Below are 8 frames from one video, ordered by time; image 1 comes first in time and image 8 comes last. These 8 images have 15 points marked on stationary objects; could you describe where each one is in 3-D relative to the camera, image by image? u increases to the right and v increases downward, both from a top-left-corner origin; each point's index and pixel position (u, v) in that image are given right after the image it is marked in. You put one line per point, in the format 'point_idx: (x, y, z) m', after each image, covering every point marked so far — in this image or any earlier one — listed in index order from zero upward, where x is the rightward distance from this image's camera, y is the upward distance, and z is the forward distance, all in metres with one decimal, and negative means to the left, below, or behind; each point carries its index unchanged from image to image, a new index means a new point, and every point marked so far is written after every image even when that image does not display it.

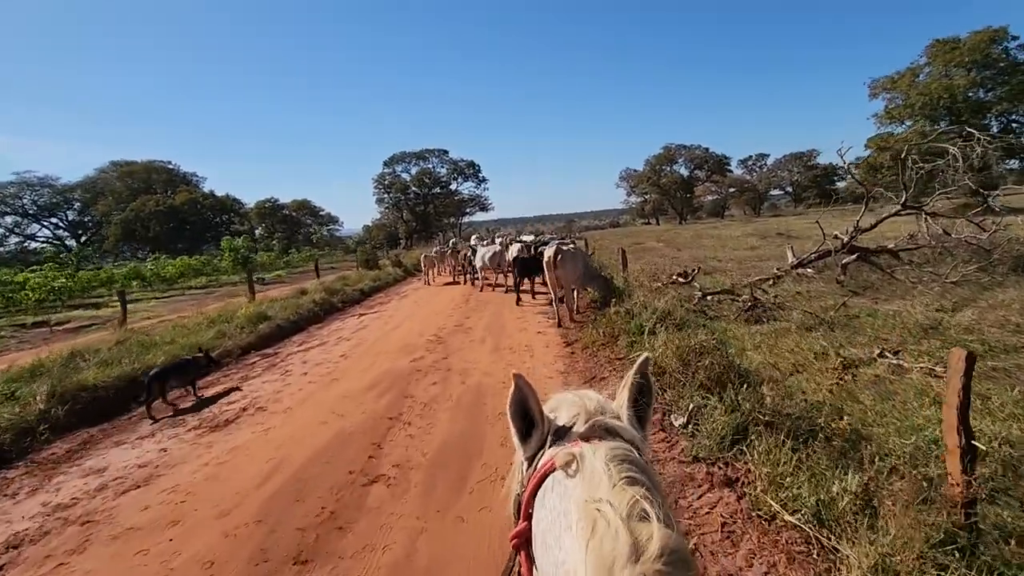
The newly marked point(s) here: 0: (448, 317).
0: (-1.6, -0.8, +13.7) m
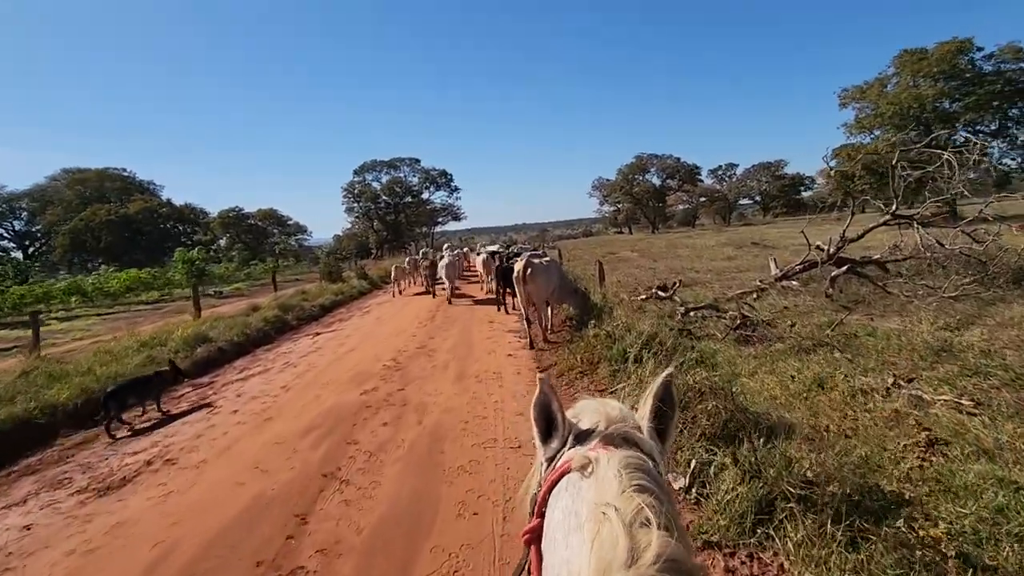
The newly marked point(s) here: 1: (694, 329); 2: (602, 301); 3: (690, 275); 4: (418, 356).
0: (-2.3, -1.2, +12.5) m
1: (+3.5, -0.8, +10.3) m
2: (+1.9, -0.3, +11.6) m
3: (+6.3, +0.5, +19.2) m
4: (-1.8, -1.3, +10.4) m
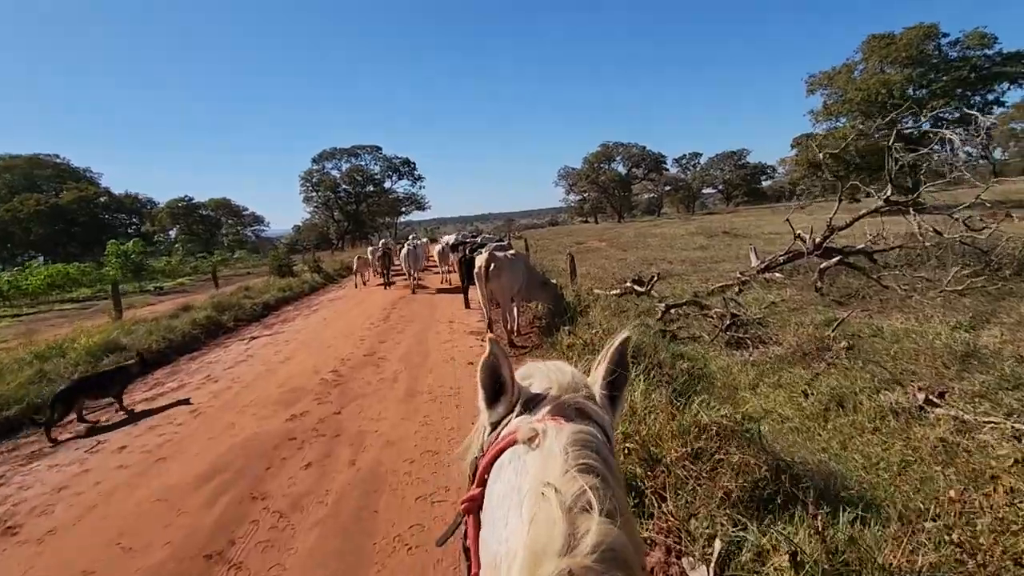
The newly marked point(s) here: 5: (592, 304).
0: (-3.1, -1.1, +11.0) m
1: (+2.8, -0.7, +9.2) m
2: (+1.2, -0.2, +10.3) m
3: (+5.1, +0.7, +18.2) m
4: (-2.5, -1.3, +8.9) m
5: (+1.6, -0.2, +9.9) m
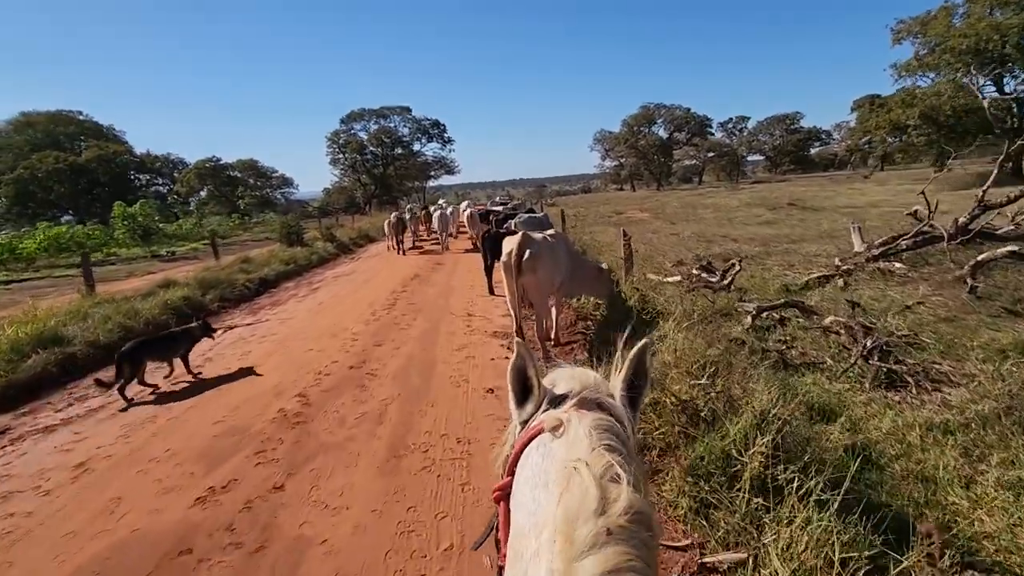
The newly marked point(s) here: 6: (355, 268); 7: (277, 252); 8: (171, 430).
0: (-2.6, -0.9, +8.5) m
1: (+3.2, -0.7, +6.4) m
2: (+1.7, -0.1, +7.6) m
3: (+6.0, +1.2, +15.2) m
4: (-2.1, -1.2, +6.5) m
5: (+2.0, -0.2, +7.1) m
6: (-5.3, +0.7, +18.3) m
7: (-8.5, +1.3, +19.4) m
8: (-3.6, -1.4, +5.6) m
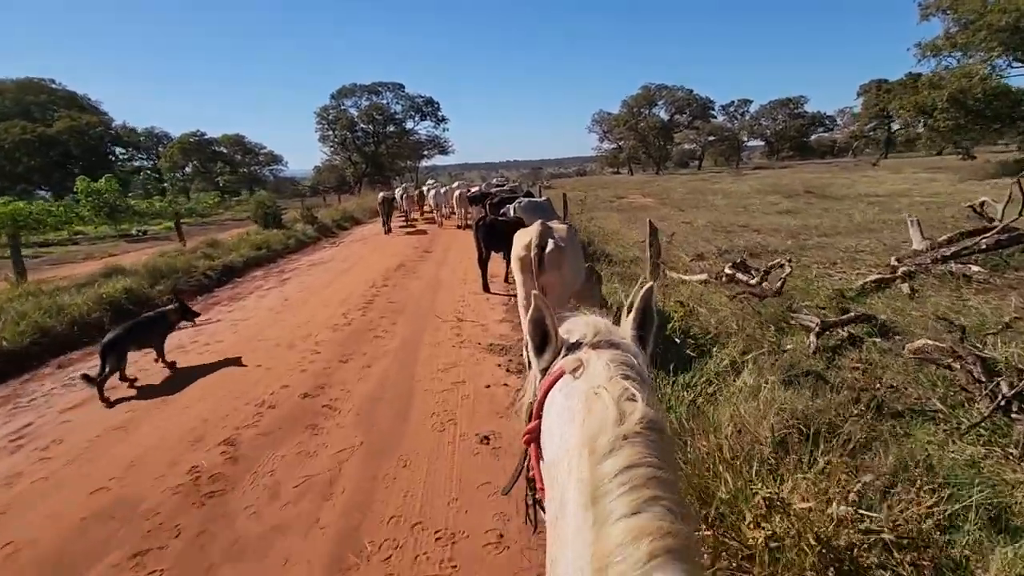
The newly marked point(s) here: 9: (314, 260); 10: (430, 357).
0: (-2.6, -0.9, +6.8) m
1: (+3.3, -0.9, +4.8) m
2: (+1.7, -0.2, +5.9) m
3: (+6.0, +1.3, +13.5) m
4: (-2.0, -1.3, +4.8) m
5: (+2.1, -0.3, +5.5) m
6: (-5.4, +1.0, +16.5) m
7: (-8.6, +1.7, +17.6) m
8: (-3.5, -1.5, +4.0) m
9: (-5.6, +0.8, +15.4) m
10: (-1.0, -0.9, +6.7) m
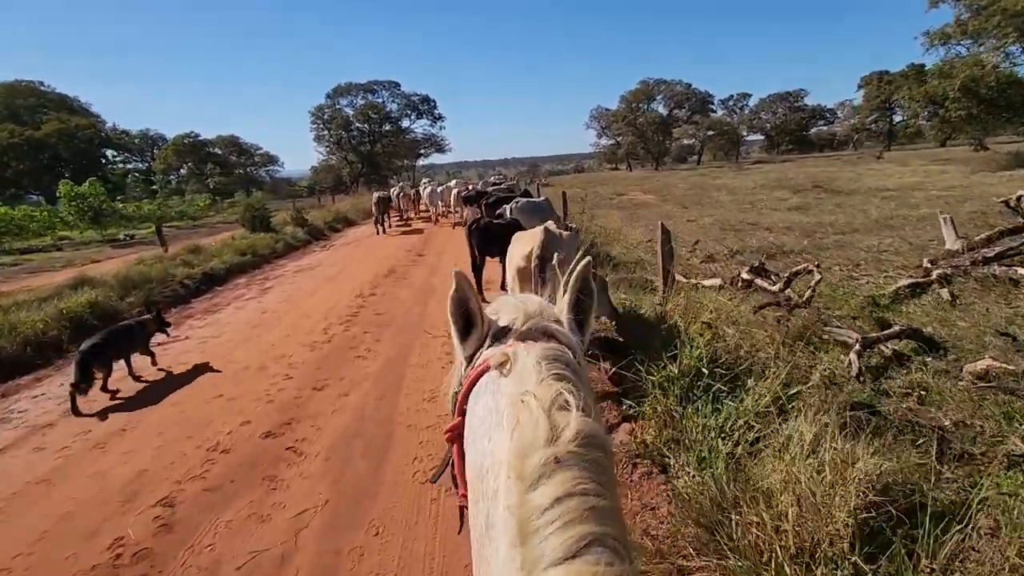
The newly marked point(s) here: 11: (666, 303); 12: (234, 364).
0: (-2.6, -1.1, +6.0) m
1: (+3.2, -1.0, +4.0) m
2: (+1.7, -0.4, +5.1) m
3: (+5.9, +1.2, +12.7) m
4: (-2.1, -1.5, +4.0) m
5: (+2.0, -0.5, +4.7) m
6: (-5.5, +0.9, +15.7) m
7: (-8.7, +1.5, +16.8) m
8: (-3.6, -1.8, +3.2) m
9: (-5.7, +0.6, +14.6) m
10: (-1.1, -1.0, +5.9) m
11: (+1.8, -0.2, +6.2) m
12: (-3.5, -1.0, +6.7) m
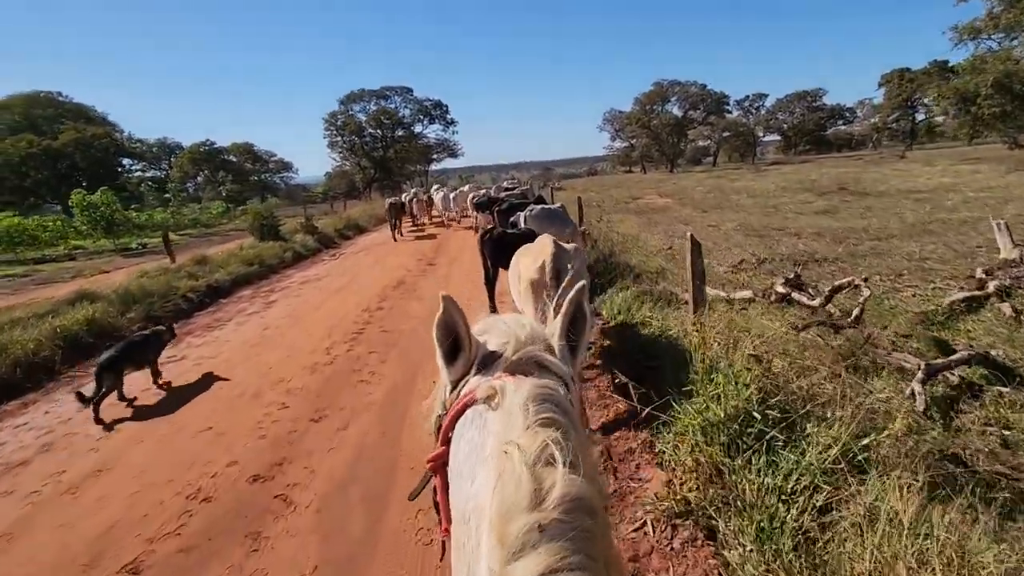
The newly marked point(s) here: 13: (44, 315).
0: (-2.4, -1.3, +5.5) m
1: (+3.3, -1.2, +3.3) m
2: (+1.8, -0.6, +4.5) m
3: (+6.2, +1.0, +12.0) m
4: (-1.9, -1.7, +3.5) m
5: (+2.2, -0.6, +4.1) m
6: (-5.1, +0.6, +15.3) m
7: (-8.3, +1.2, +16.4) m
8: (-3.5, -2.0, +2.7) m
9: (-5.3, +0.3, +14.1) m
10: (-0.9, -1.2, +5.4) m
11: (+1.9, -0.4, +5.6) m
12: (-3.3, -1.2, +6.3) m
13: (-8.3, -0.5, +9.5) m
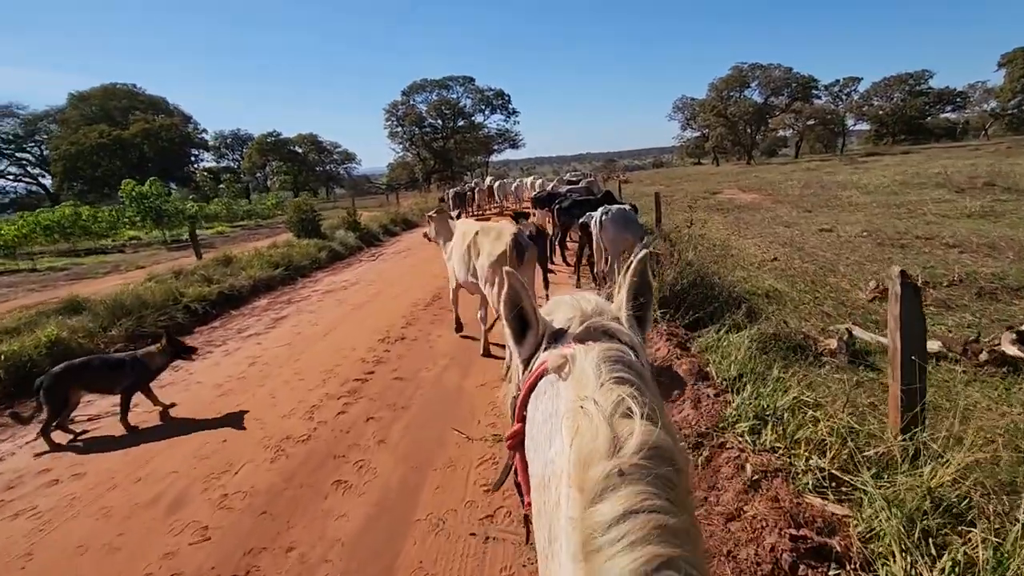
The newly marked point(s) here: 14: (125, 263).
0: (-2.1, -1.7, +3.4) m
1: (+3.4, -1.8, +0.6) m
2: (+2.1, -1.1, +1.9) m
3: (+7.3, +0.5, +8.9) m
4: (-1.8, -2.1, +1.3) m
5: (+2.4, -1.2, +1.4) m
6: (-3.6, +0.4, +13.3) m
7: (-6.6, +1.1, +14.8) m
8: (-3.4, -2.3, +0.7) m
9: (-4.0, +0.1, +12.2) m
10: (-0.5, -1.7, +3.1) m
11: (+2.3, -0.8, +2.9) m
12: (-2.9, -1.5, +4.2) m
13: (-7.4, -0.6, +8.0) m
14: (-13.8, +1.0, +19.4) m
